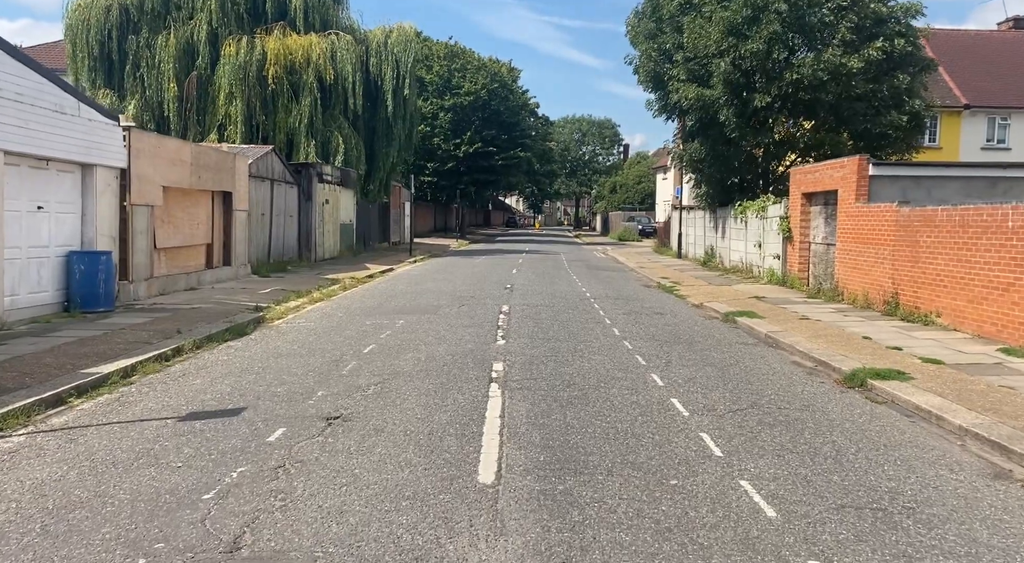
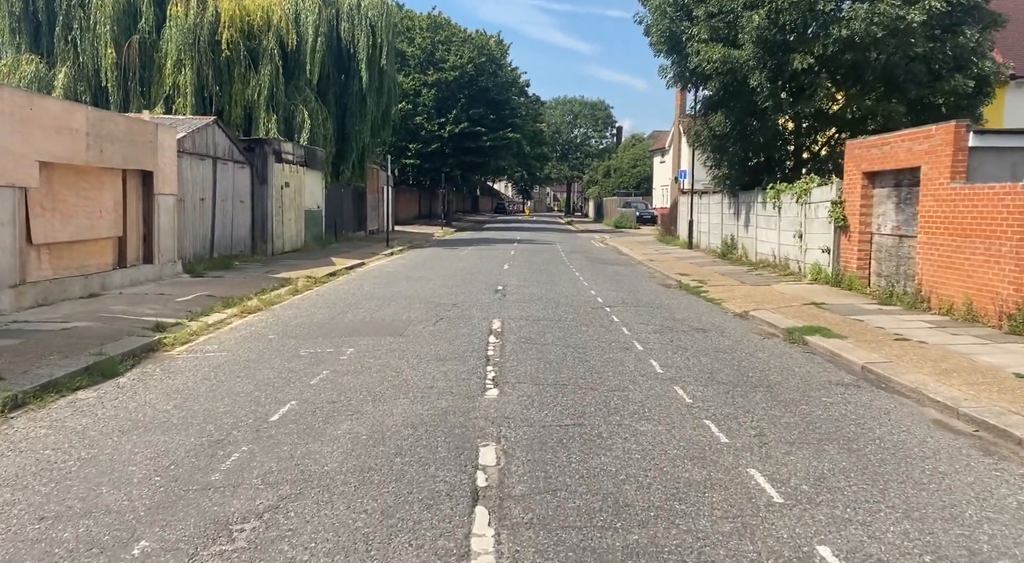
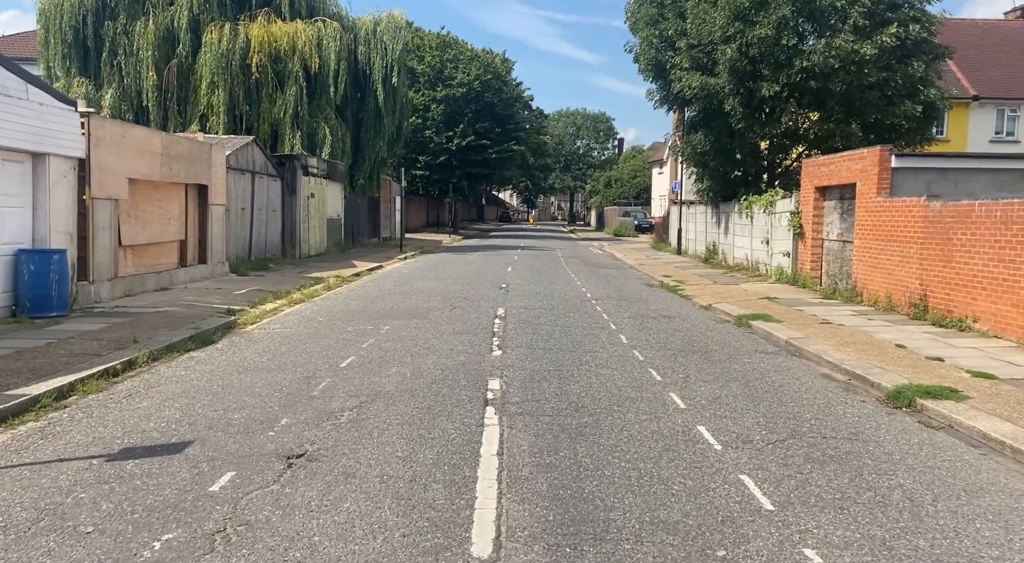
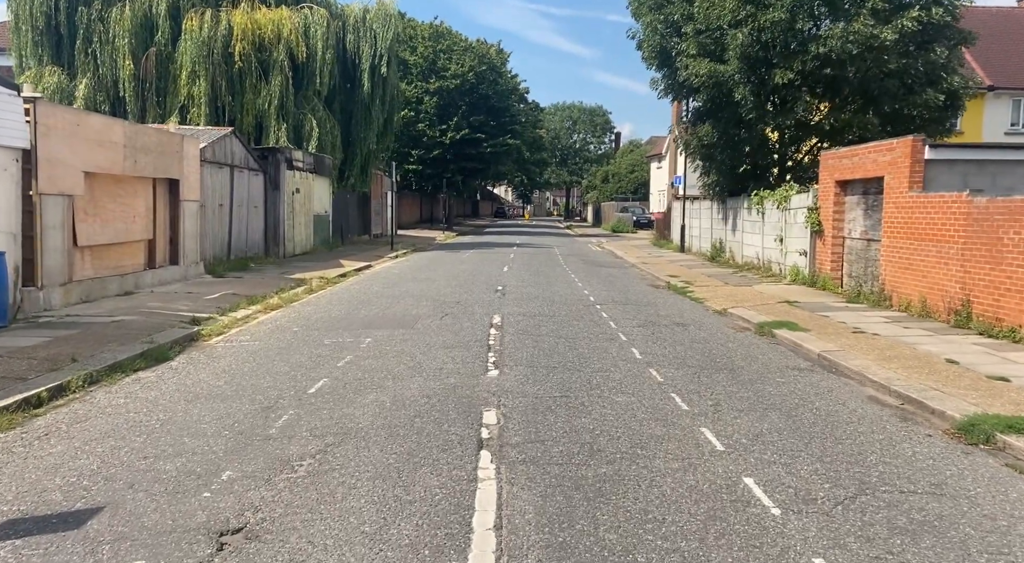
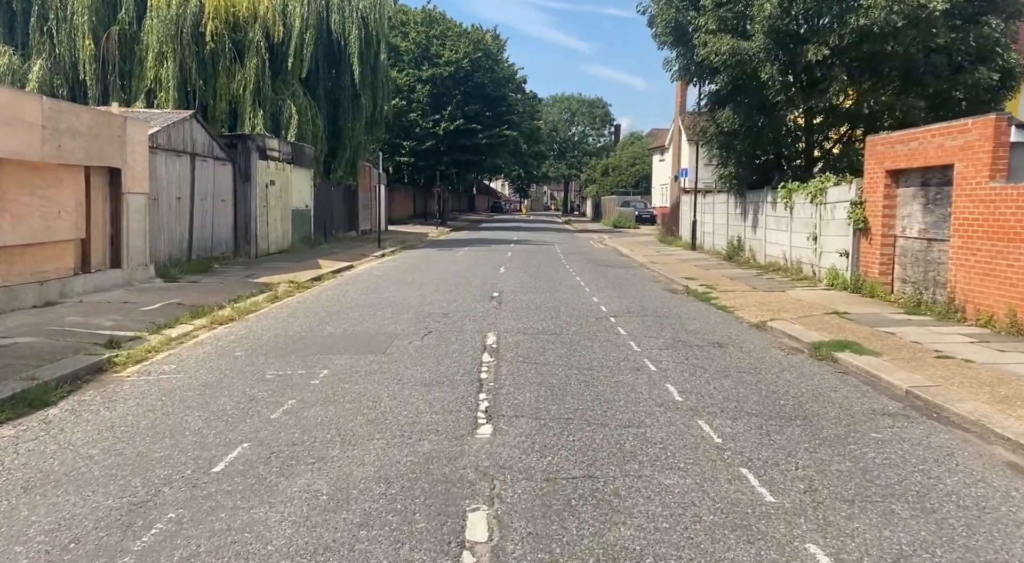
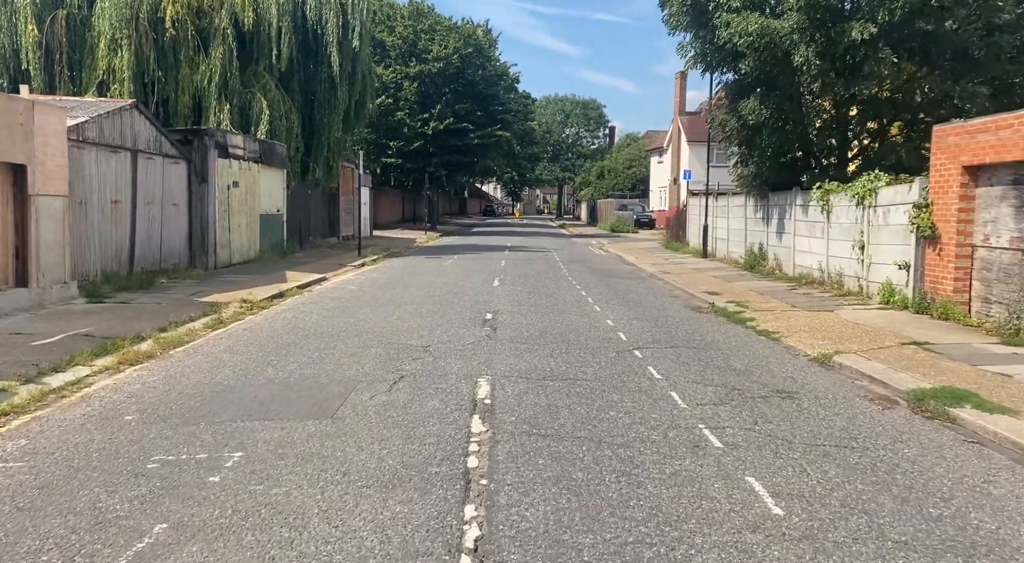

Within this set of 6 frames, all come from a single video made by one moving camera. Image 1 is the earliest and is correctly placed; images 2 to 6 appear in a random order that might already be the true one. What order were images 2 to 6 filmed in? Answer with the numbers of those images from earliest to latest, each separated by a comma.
3, 4, 2, 5, 6
